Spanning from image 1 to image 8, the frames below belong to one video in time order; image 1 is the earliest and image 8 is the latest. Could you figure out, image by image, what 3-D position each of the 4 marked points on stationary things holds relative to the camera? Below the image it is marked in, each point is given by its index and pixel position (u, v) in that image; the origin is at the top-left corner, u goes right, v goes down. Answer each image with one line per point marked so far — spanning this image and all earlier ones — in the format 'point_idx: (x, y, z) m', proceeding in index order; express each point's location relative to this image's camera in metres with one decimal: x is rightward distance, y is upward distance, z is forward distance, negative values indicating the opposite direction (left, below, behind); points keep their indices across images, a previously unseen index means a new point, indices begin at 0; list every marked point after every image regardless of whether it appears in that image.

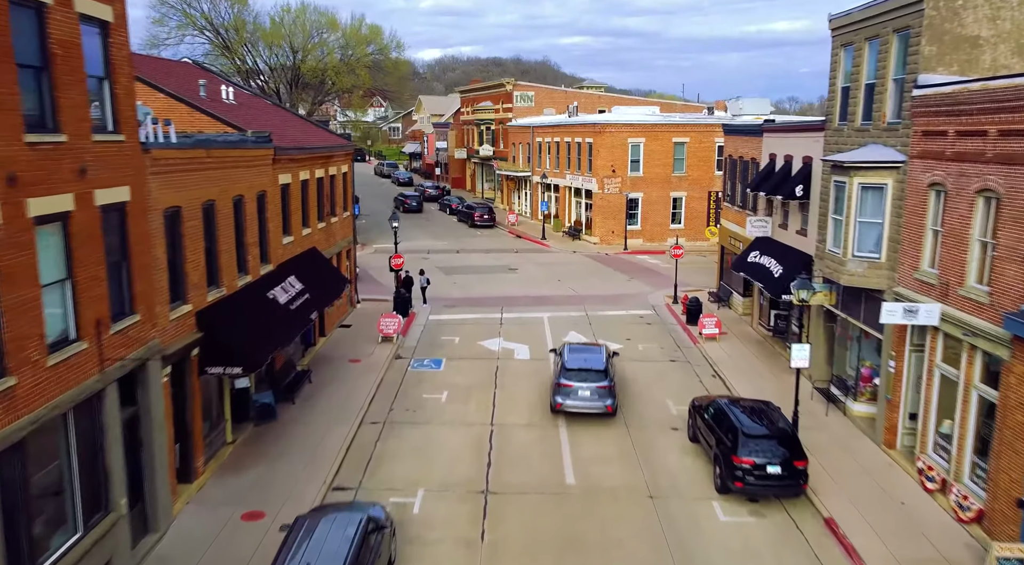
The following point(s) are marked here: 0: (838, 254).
0: (+7.0, +0.6, +15.4) m
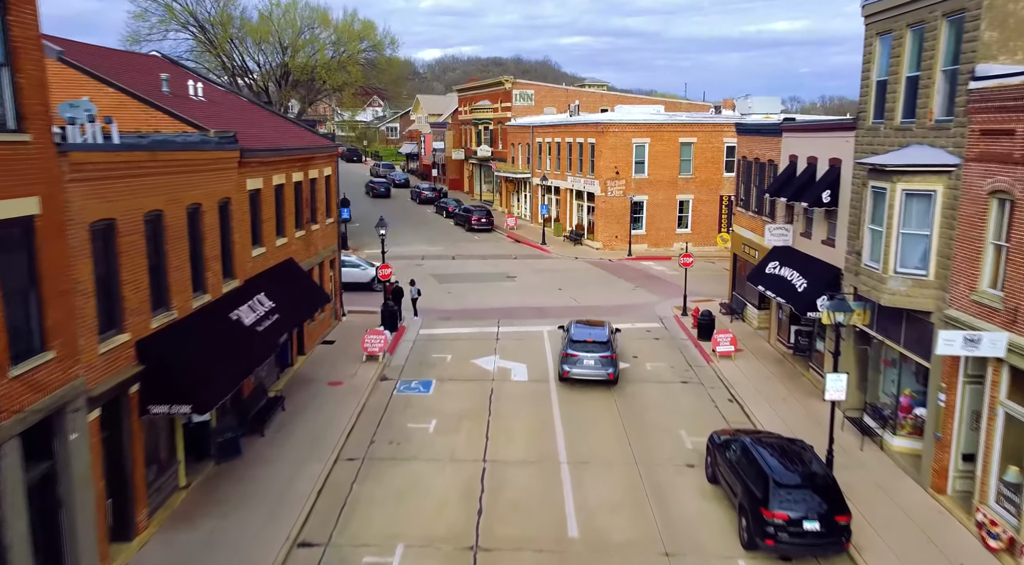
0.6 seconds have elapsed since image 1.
0: (+6.9, +0.2, +13.6) m
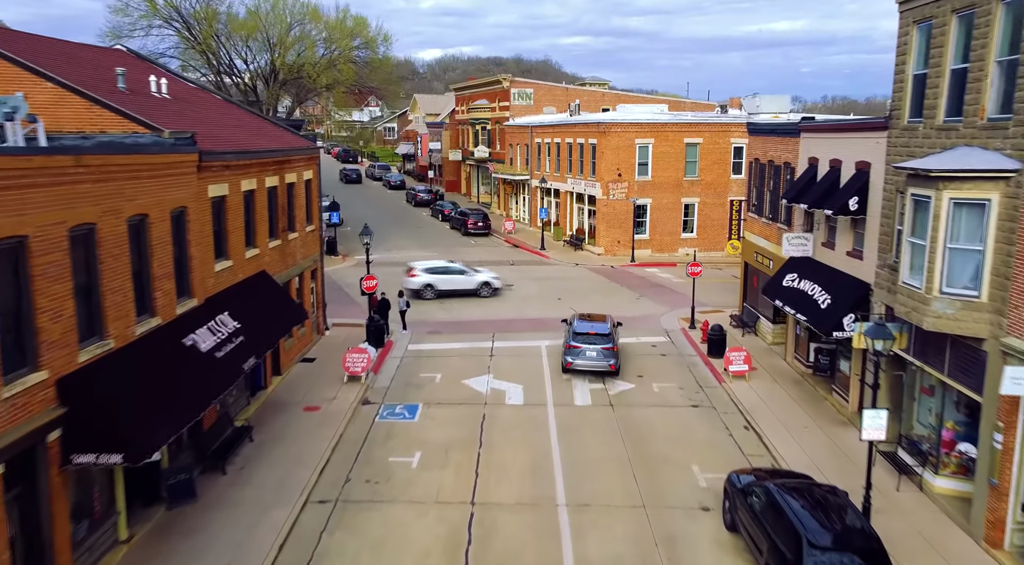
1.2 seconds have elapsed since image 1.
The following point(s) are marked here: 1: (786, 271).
0: (+6.8, -0.1, +11.9) m
1: (+7.1, +0.3, +18.6) m
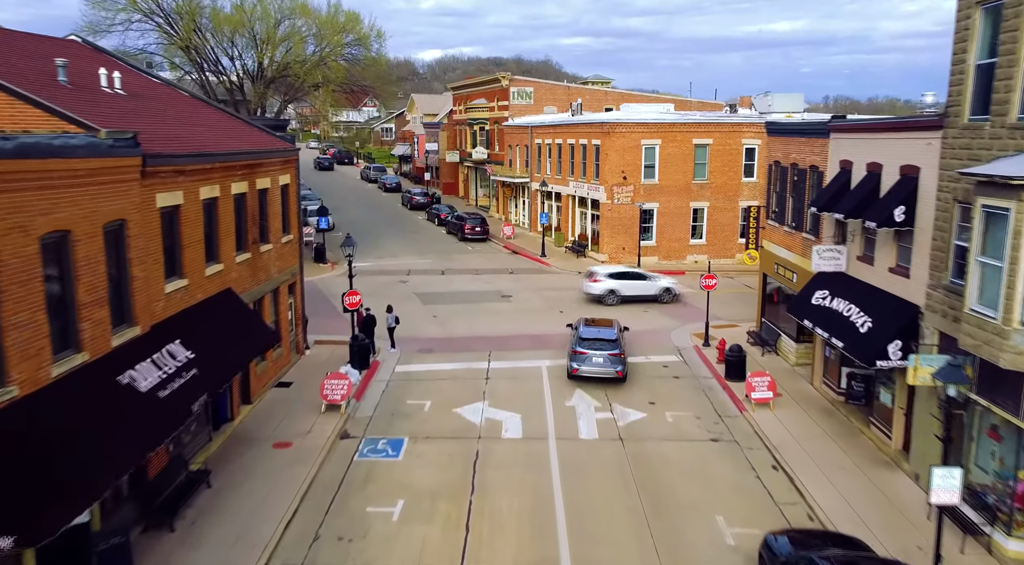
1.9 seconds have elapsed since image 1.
0: (+6.7, -0.5, +10.0) m
1: (+7.0, -0.1, +16.7) m
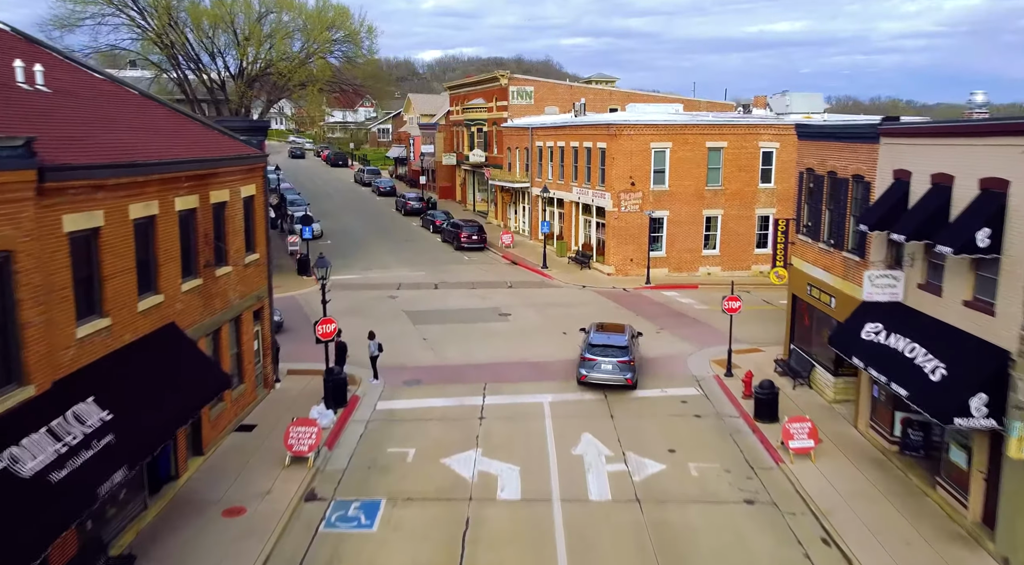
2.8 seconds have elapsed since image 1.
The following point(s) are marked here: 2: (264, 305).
0: (+6.6, -1.1, +7.6) m
1: (+7.0, -0.7, +14.3) m
2: (-5.9, -0.5, +17.1) m
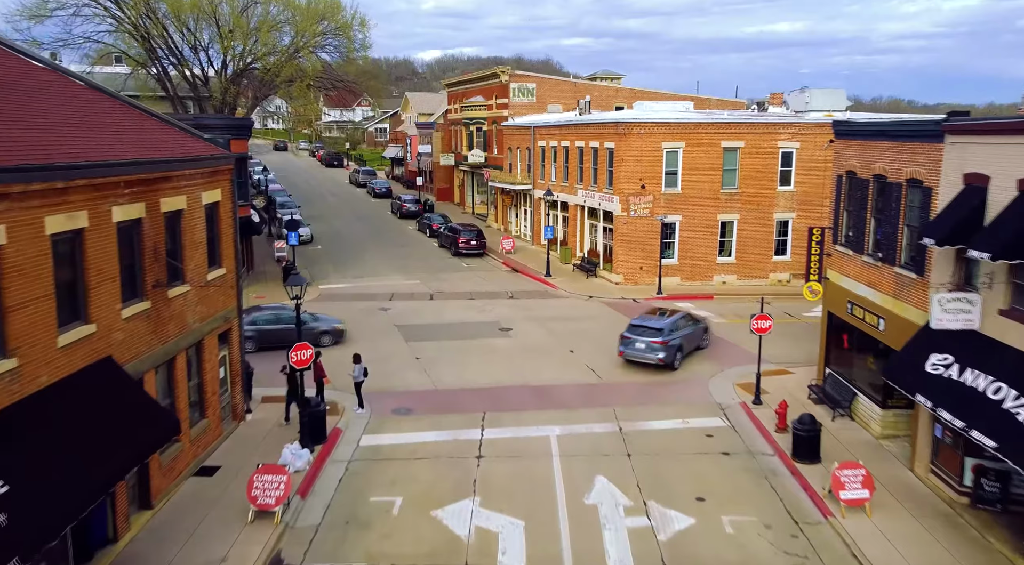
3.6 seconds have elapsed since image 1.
0: (+6.7, -1.5, +5.5) m
1: (+7.0, -1.1, +12.2) m
2: (-5.8, -0.9, +15.0) m
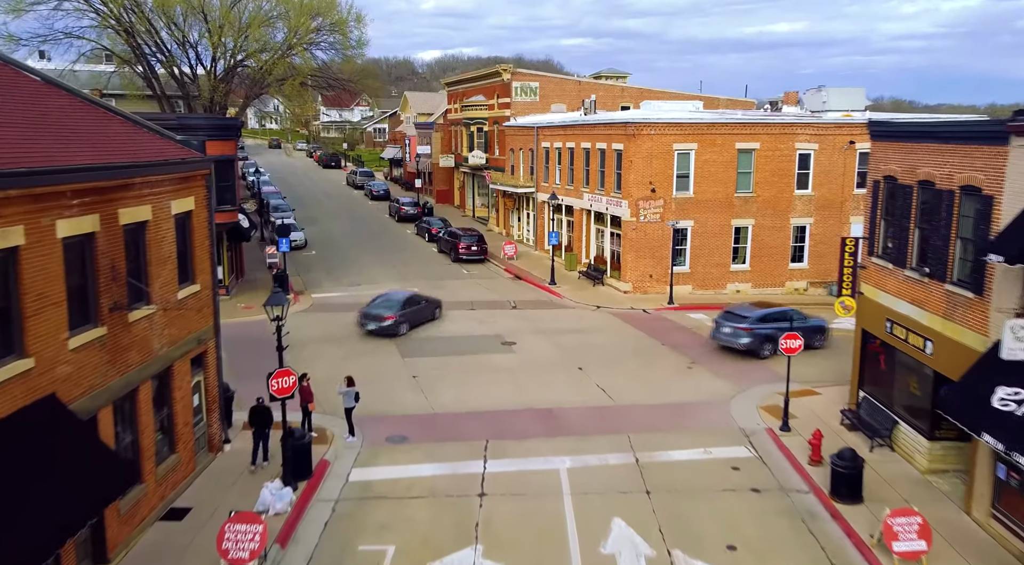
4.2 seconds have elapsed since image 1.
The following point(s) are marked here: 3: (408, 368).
0: (+6.8, -1.8, +4.0) m
1: (+7.2, -1.4, +10.7) m
2: (-5.7, -1.3, +13.5) m
3: (-2.9, -2.3, +19.8) m
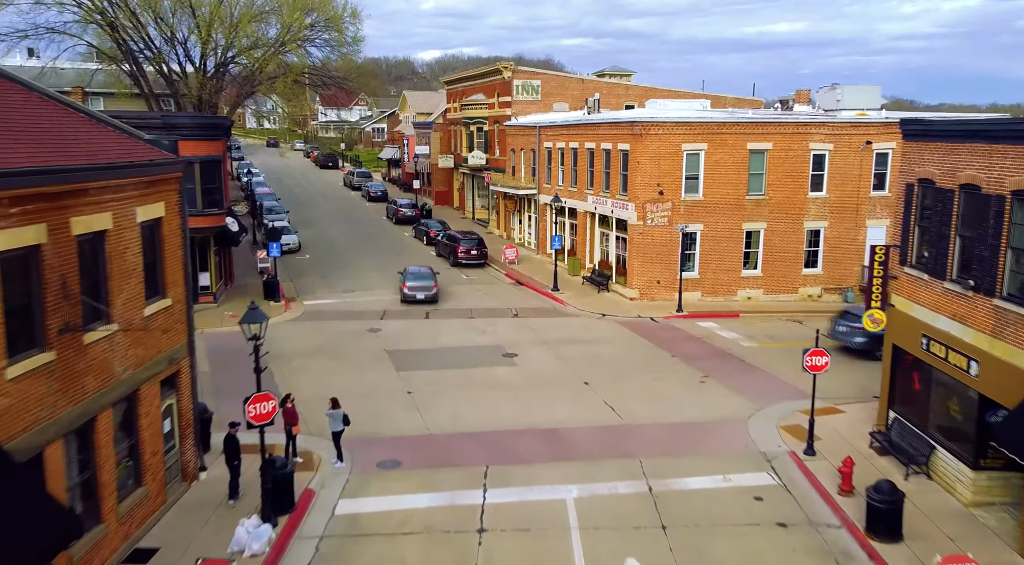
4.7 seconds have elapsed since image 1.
0: (+6.9, -2.0, +2.8) m
1: (+7.2, -1.7, +9.5) m
2: (-5.7, -1.5, +12.3) m
3: (-2.8, -2.6, +18.5) m
